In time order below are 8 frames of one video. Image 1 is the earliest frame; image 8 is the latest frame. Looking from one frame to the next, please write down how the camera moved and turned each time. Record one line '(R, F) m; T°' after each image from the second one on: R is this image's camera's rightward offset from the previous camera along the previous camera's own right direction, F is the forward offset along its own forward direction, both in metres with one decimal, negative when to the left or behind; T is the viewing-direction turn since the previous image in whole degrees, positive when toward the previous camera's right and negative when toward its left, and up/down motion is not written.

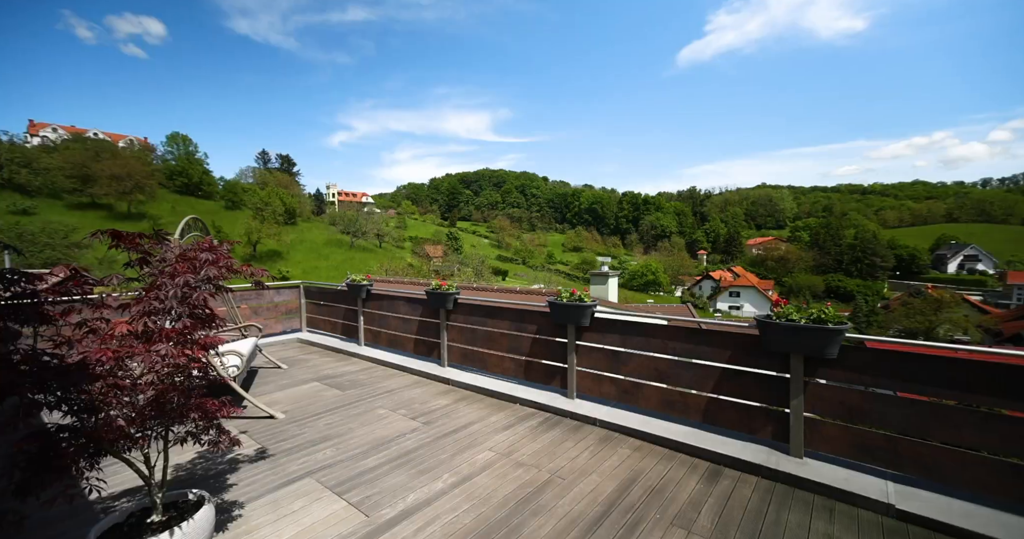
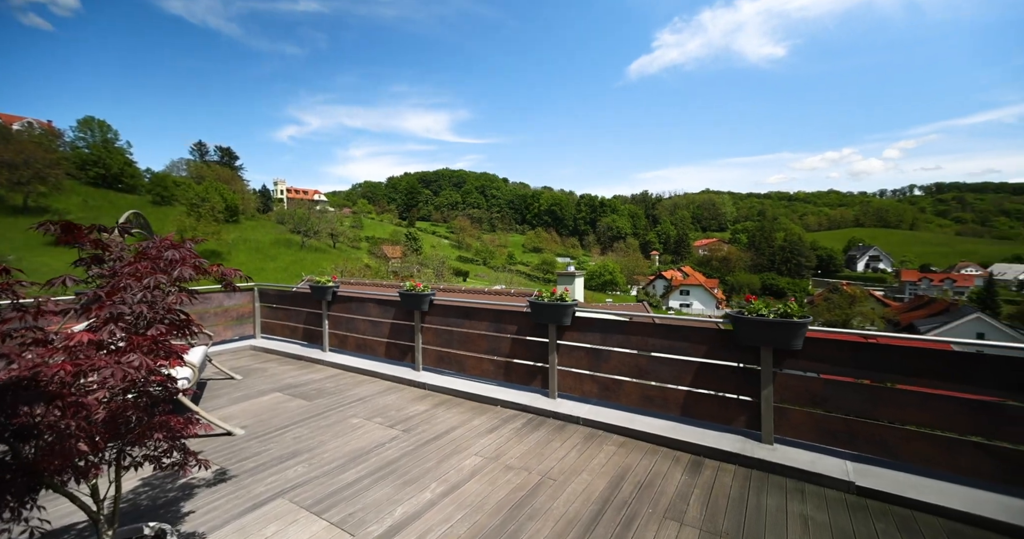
(-0.3, 0.0) m; +7°
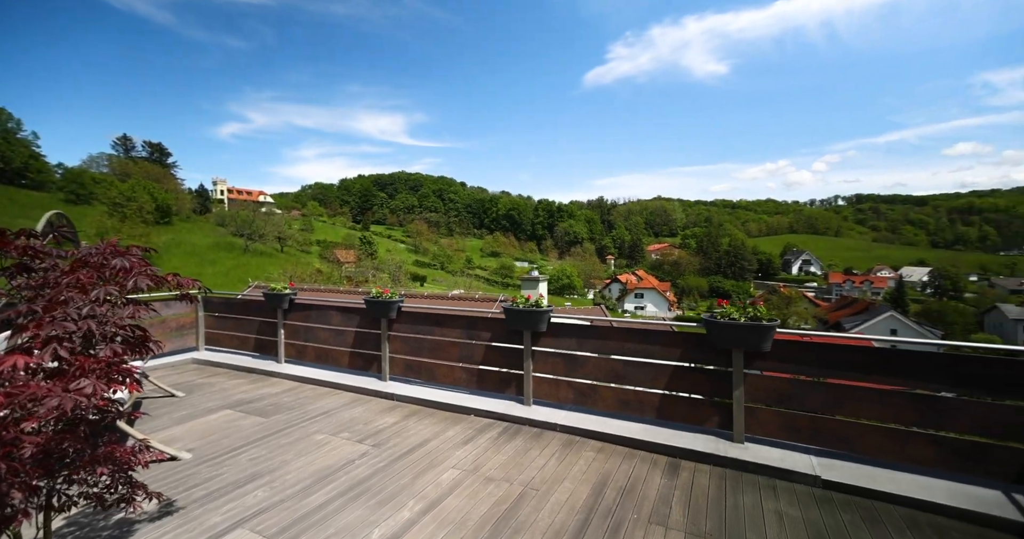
(-0.2, 0.0) m; +7°
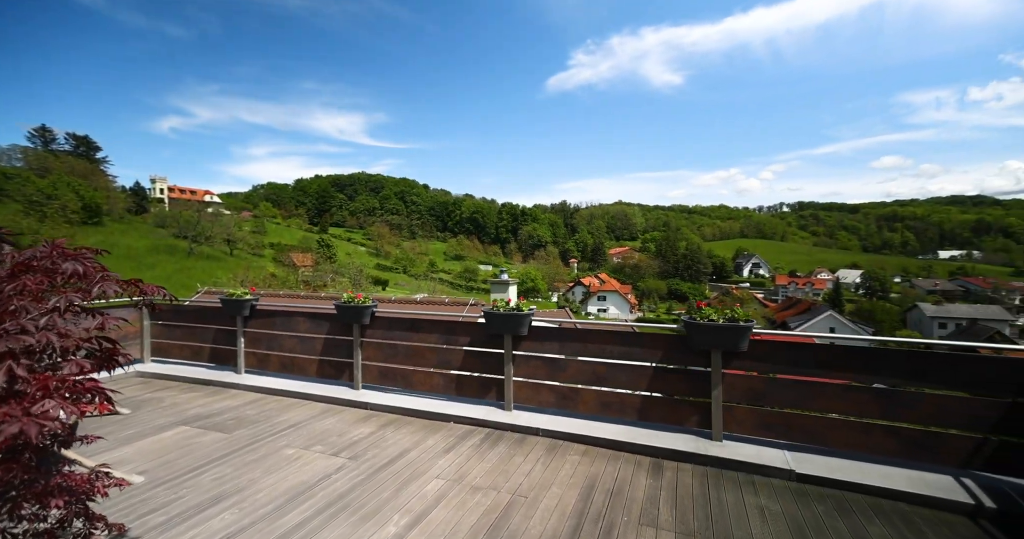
(-0.2, 0.0) m; +6°
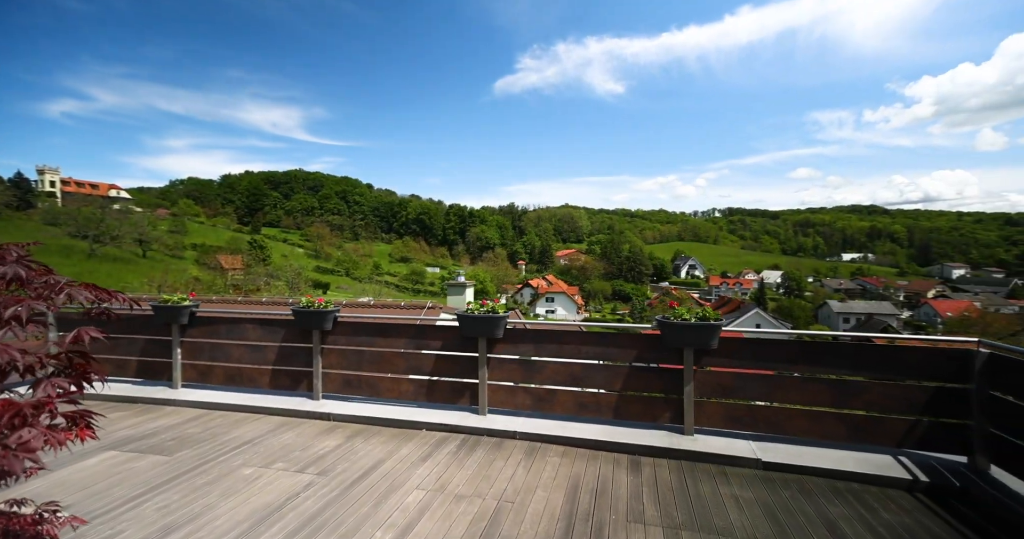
(-0.4, +0.1) m; +9°
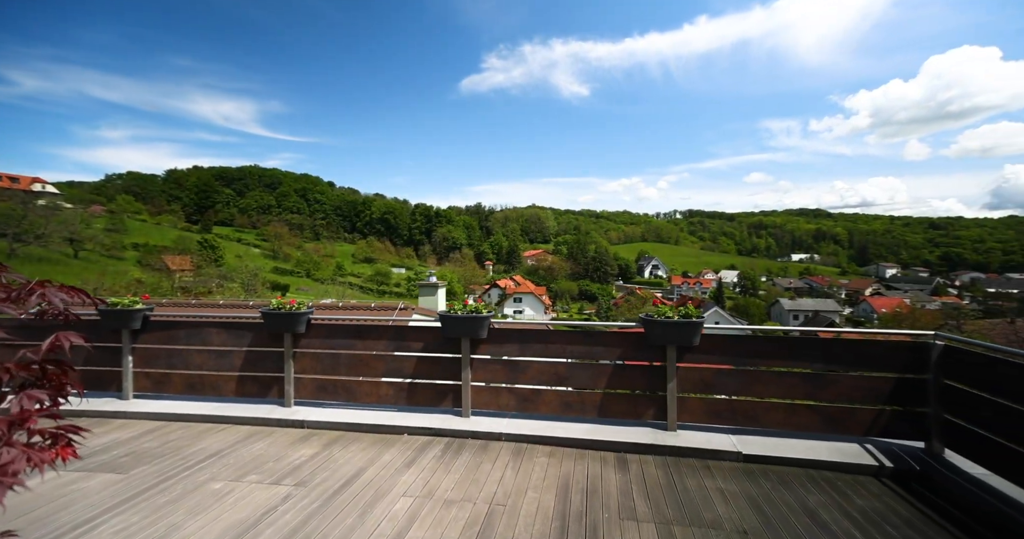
(-0.2, +0.1) m; +6°
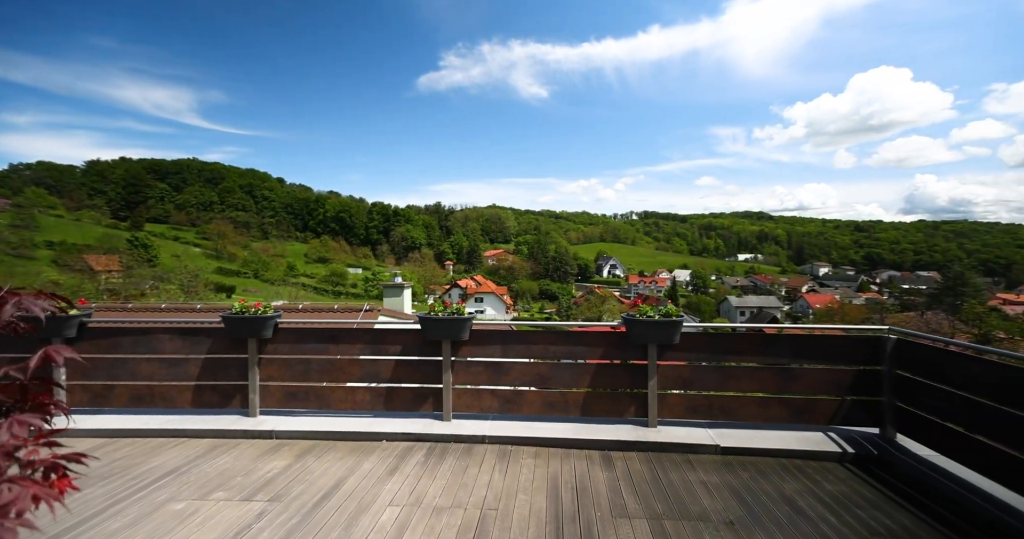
(-0.3, +0.1) m; +7°
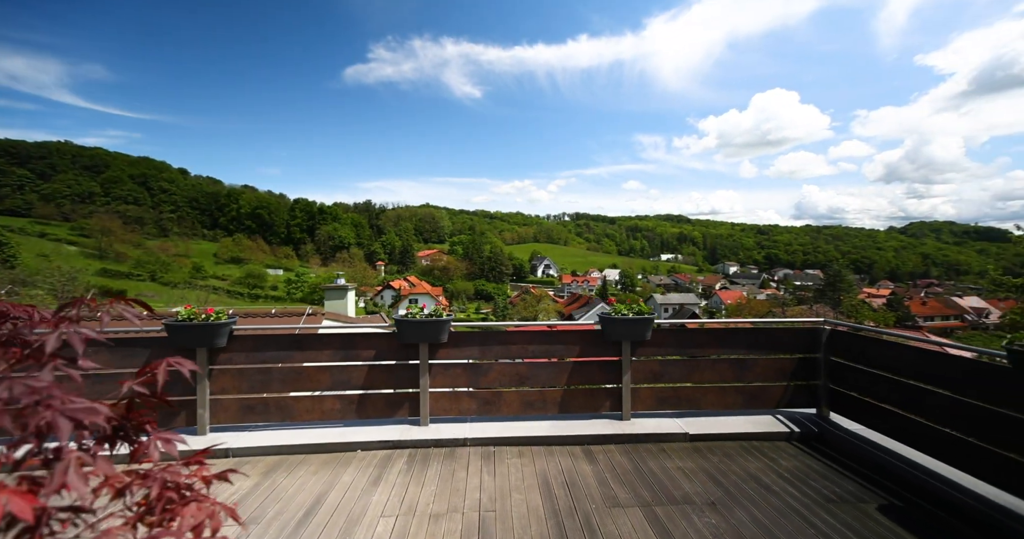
(-0.4, +0.2) m; +11°
